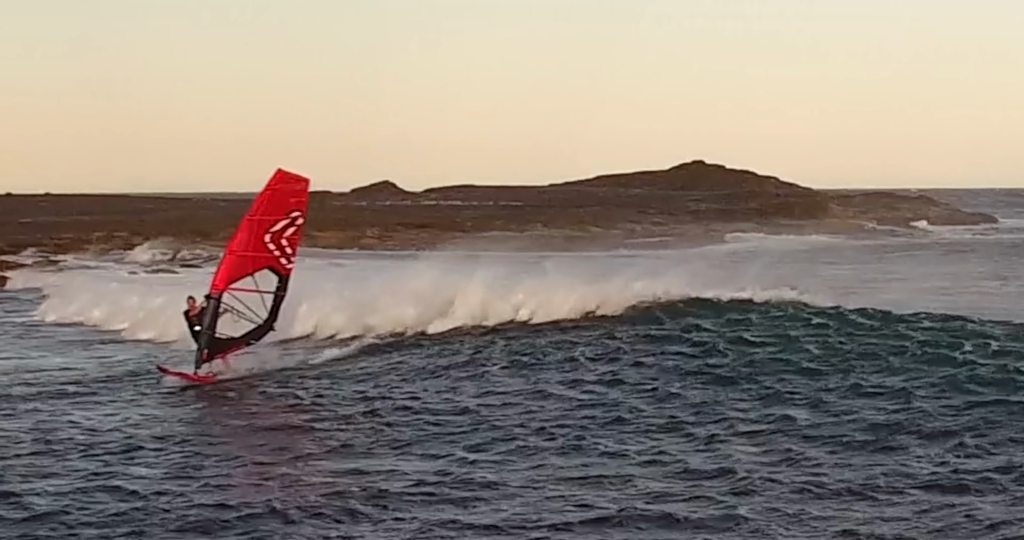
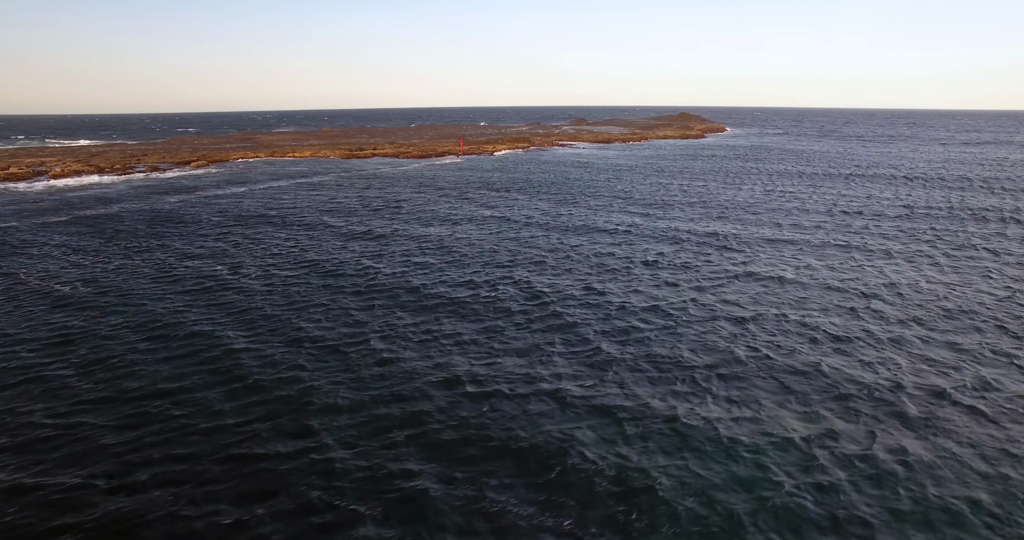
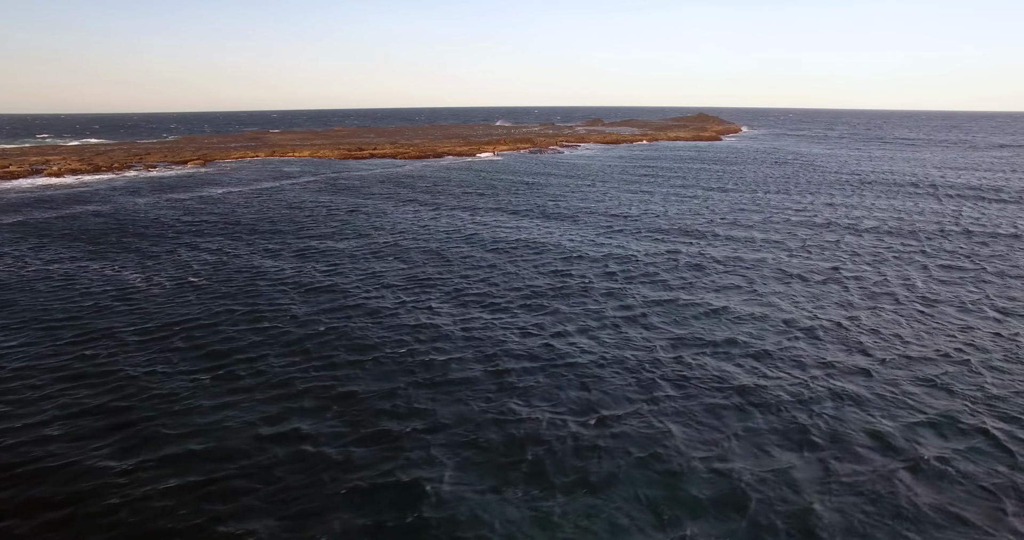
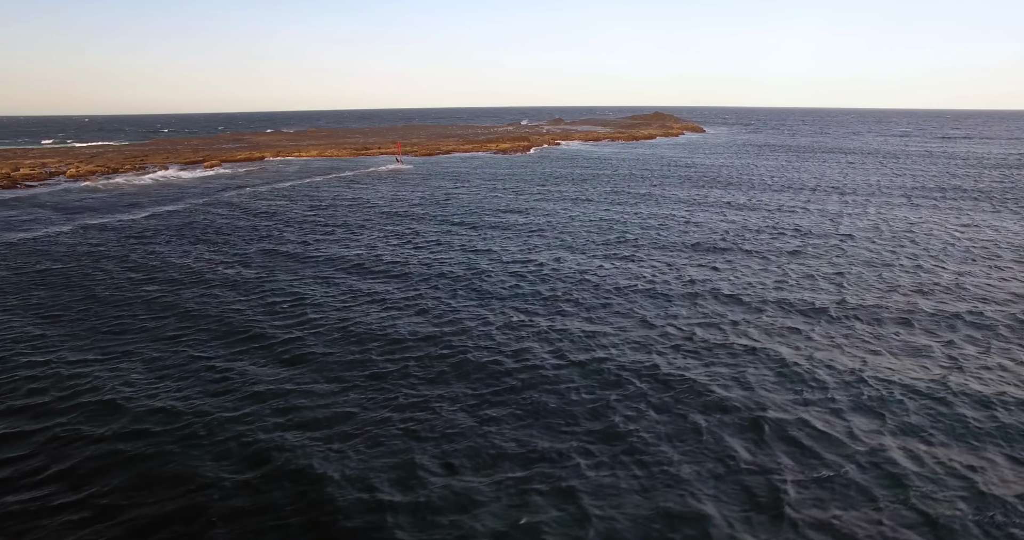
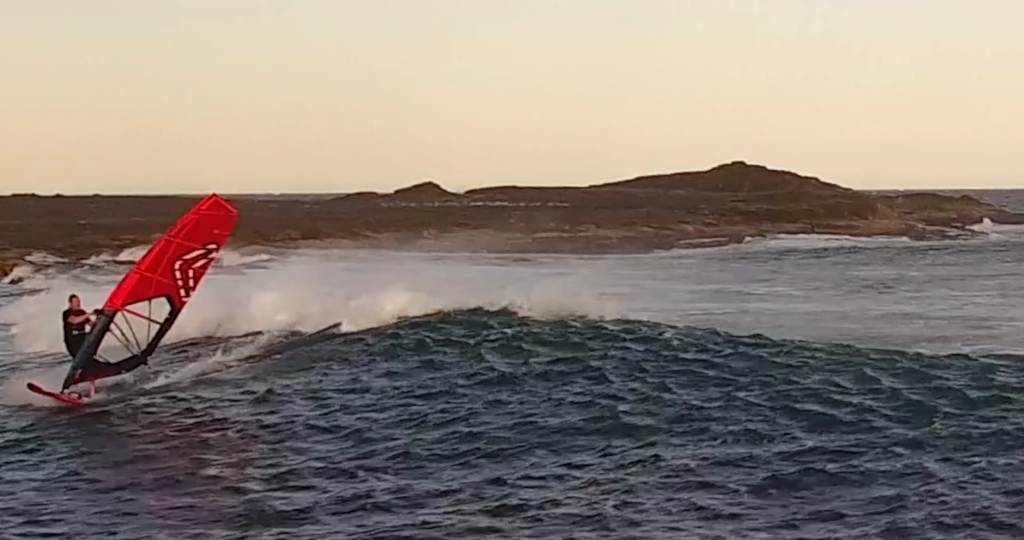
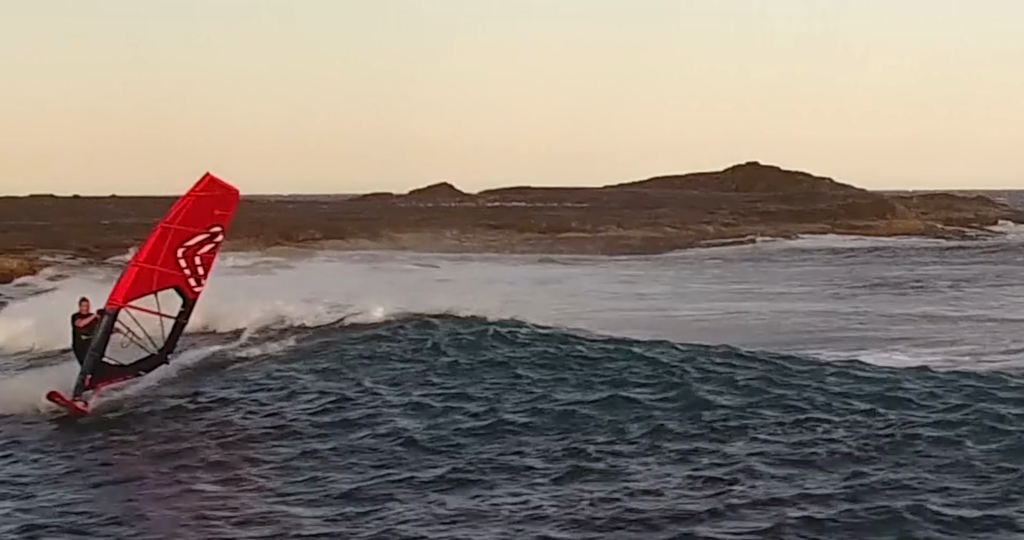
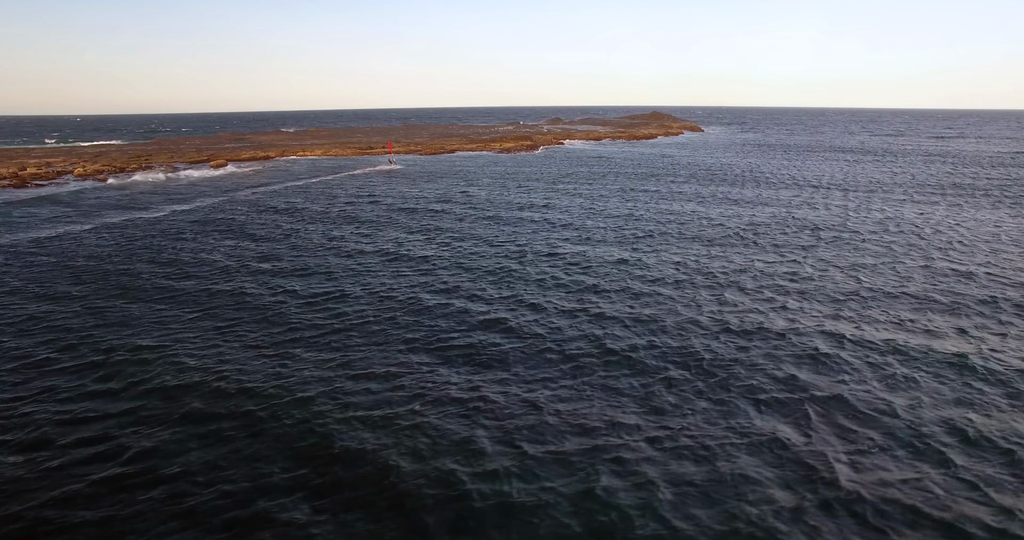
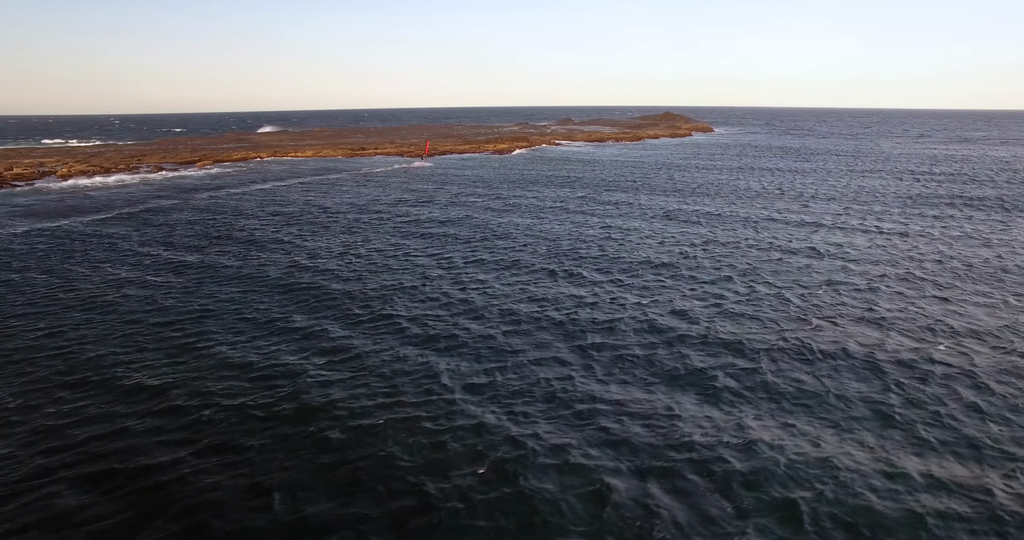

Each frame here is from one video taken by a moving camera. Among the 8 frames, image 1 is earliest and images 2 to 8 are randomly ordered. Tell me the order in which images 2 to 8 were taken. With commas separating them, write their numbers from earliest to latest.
5, 6, 7, 4, 8, 2, 3
